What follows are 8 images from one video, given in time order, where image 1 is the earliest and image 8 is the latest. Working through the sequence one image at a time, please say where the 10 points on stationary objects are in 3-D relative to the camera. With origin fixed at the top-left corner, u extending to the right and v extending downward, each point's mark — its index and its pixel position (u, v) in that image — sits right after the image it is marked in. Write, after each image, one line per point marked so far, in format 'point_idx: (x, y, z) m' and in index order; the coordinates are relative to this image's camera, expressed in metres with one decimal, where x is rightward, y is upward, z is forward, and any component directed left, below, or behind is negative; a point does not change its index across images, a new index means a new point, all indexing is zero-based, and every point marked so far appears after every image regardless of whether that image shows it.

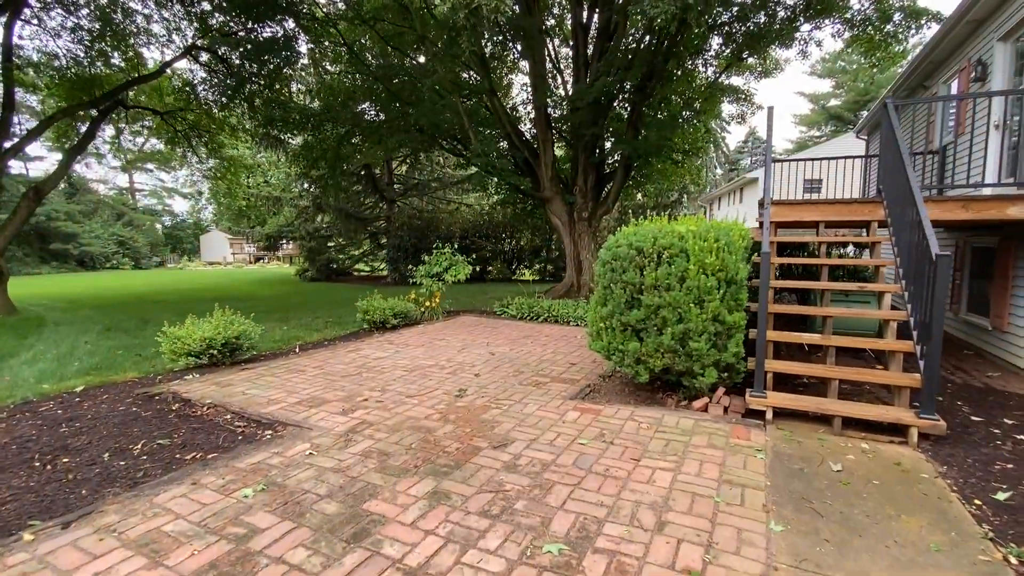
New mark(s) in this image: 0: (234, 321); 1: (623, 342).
0: (-2.5, -0.3, +4.6) m
1: (+0.7, -0.3, +3.0) m
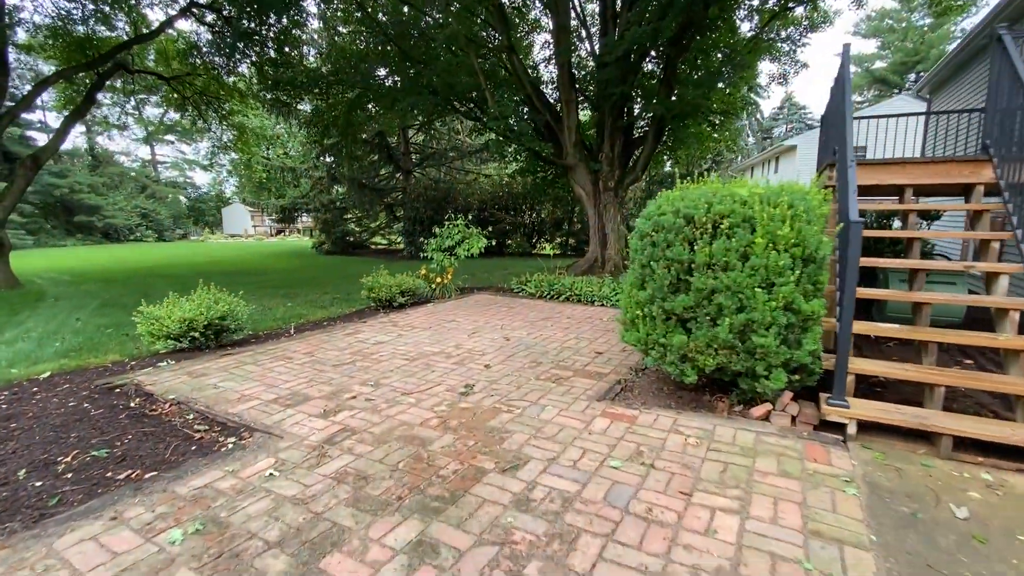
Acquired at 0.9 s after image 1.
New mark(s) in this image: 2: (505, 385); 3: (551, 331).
0: (-2.4, -0.1, +4.1) m
1: (+0.7, -0.2, +2.4) m
2: (0.0, -0.6, +2.9) m
3: (+0.3, -0.4, +4.2) m
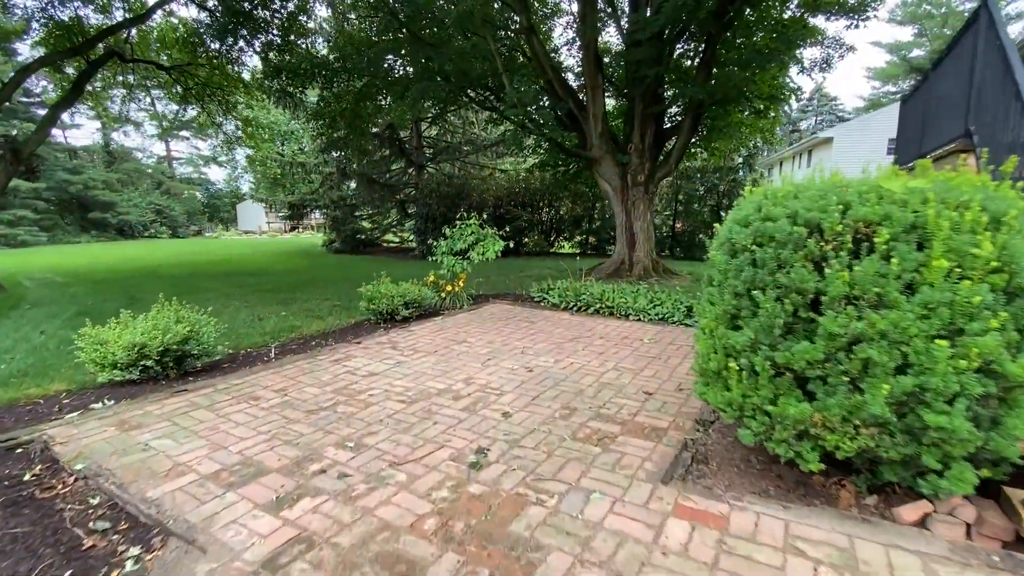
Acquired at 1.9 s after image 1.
0: (-2.2, -0.2, +3.4) m
1: (+0.9, -0.4, +1.6) m
2: (+0.1, -0.7, +2.1) m
3: (+0.5, -0.5, +3.5) m
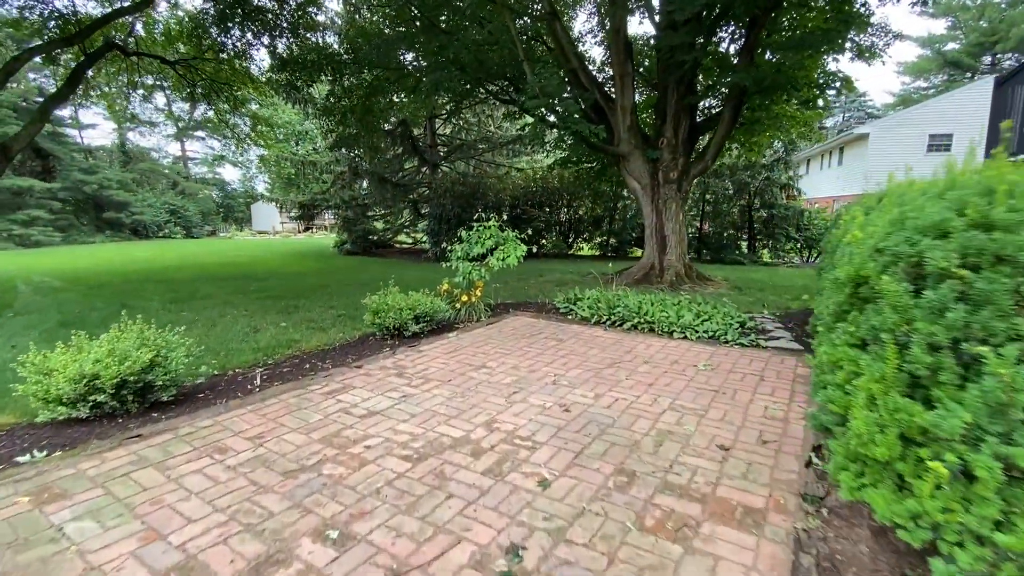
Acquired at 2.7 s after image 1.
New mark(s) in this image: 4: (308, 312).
0: (-2.1, -0.3, +2.8) m
1: (+1.0, -0.5, +1.0) m
2: (+0.2, -0.8, +1.5) m
3: (+0.7, -0.6, +2.8) m
4: (-2.4, -0.3, +5.9) m
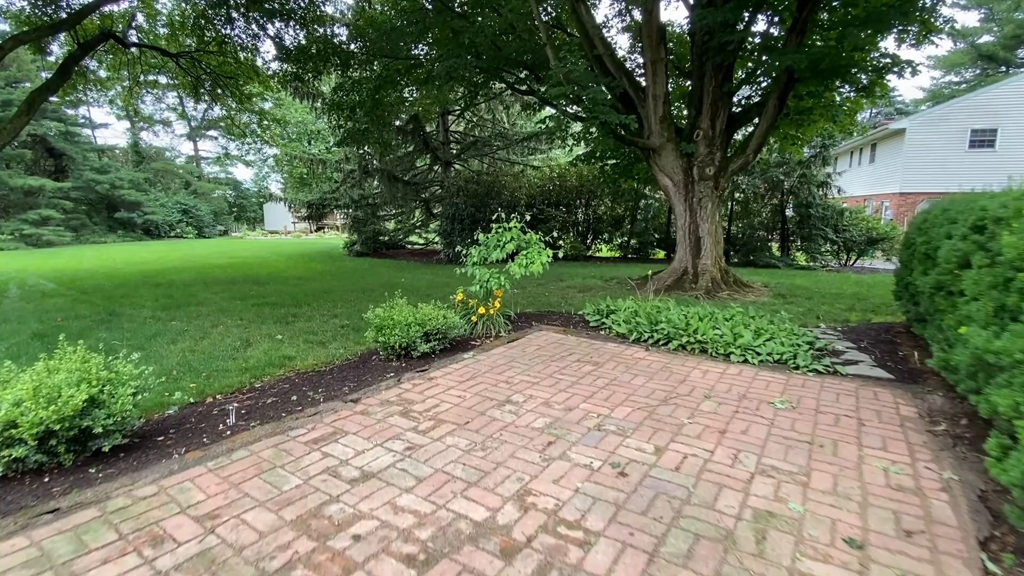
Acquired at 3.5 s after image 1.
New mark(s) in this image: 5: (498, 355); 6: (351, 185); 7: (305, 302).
0: (-1.9, -0.4, +2.3) m
1: (+1.1, -0.6, +0.4) m
2: (+0.3, -0.9, +0.9) m
3: (+0.8, -0.7, +2.2) m
4: (-2.2, -0.4, +5.3) m
5: (-0.1, -0.5, +3.5) m
6: (-4.3, +2.7, +13.3) m
7: (-2.7, -0.2, +6.5) m
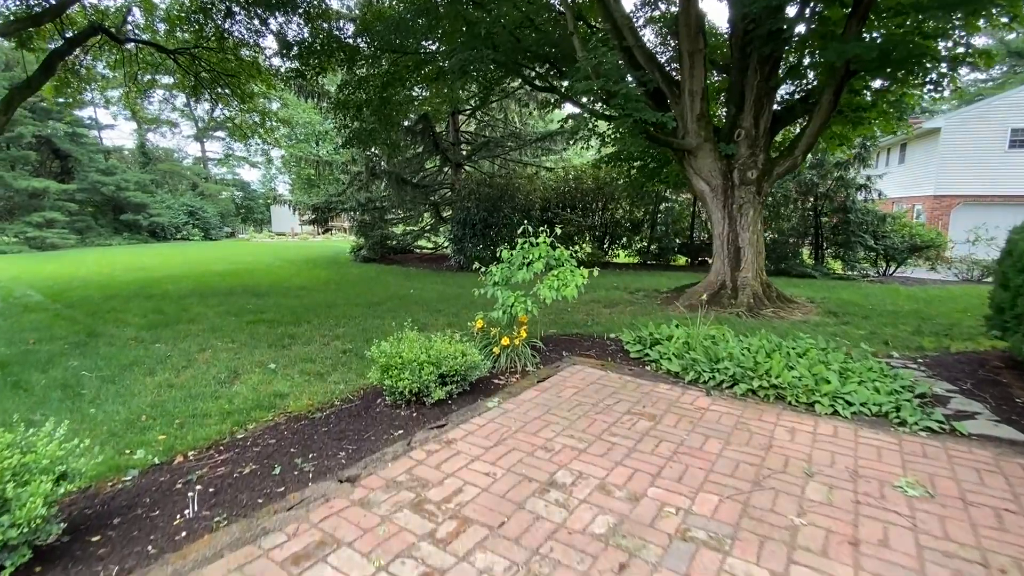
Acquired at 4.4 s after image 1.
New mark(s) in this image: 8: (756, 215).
0: (-1.7, -0.6, +1.7) m
1: (+1.2, -0.8, -0.3) m
2: (+0.5, -1.1, +0.3) m
3: (+1.0, -0.9, +1.6) m
4: (-2.0, -0.6, +4.7) m
5: (+0.1, -0.7, +2.9) m
6: (-3.9, +2.6, +12.8) m
7: (-2.5, -0.4, +5.9) m
8: (+3.0, +0.9, +6.1) m
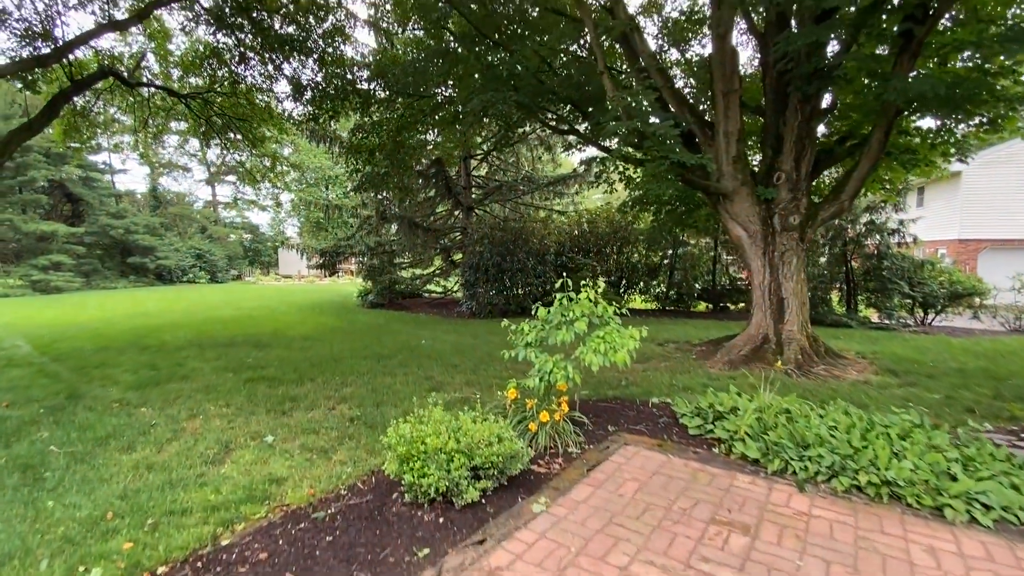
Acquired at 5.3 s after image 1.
0: (-1.5, -0.8, +1.2) m
1: (+1.4, -0.8, -0.8) m
2: (+0.7, -1.2, -0.3) m
3: (+1.2, -1.1, +1.0) m
4: (-1.7, -1.0, +4.2) m
5: (+0.3, -1.0, +2.3) m
6: (-3.6, +1.4, +12.5) m
7: (-2.2, -0.9, +5.4) m
8: (+3.2, +0.3, +5.6) m
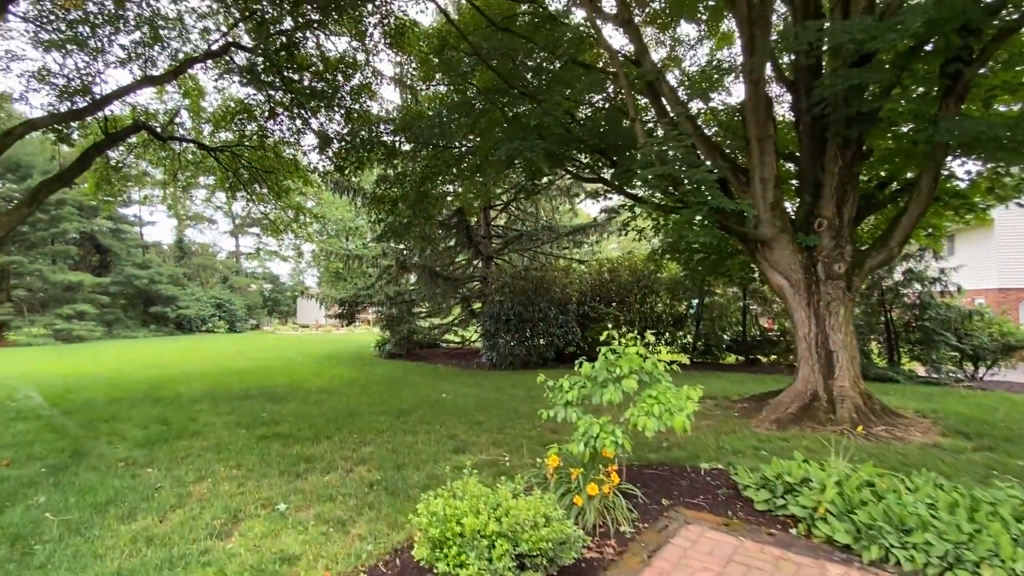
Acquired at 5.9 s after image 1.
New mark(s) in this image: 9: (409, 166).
0: (-1.3, -0.9, +0.9) m
1: (+1.6, -0.7, -1.2) m
2: (+0.8, -1.2, -0.7) m
3: (+1.4, -1.2, +0.6) m
4: (-1.4, -1.4, +3.9) m
5: (+0.5, -1.2, +1.9) m
6: (-3.1, +0.2, +12.4) m
7: (-1.9, -1.5, +5.1) m
8: (+3.5, -0.3, +5.3) m
9: (-1.8, +2.2, +8.8) m
